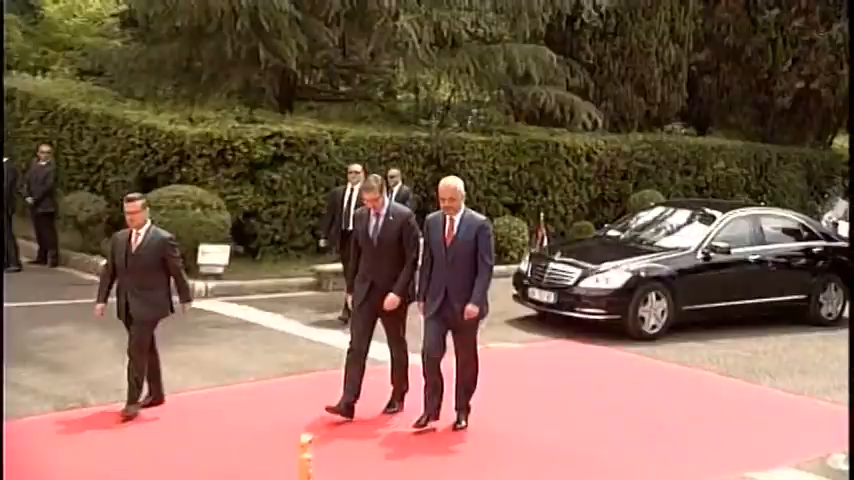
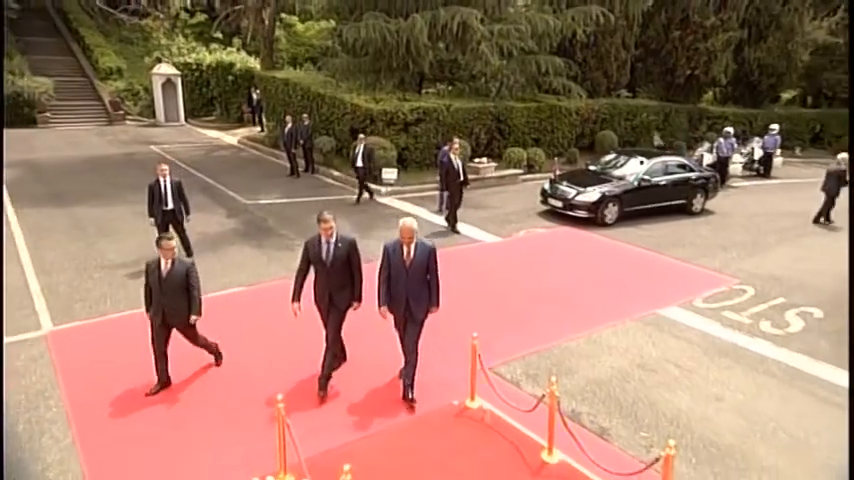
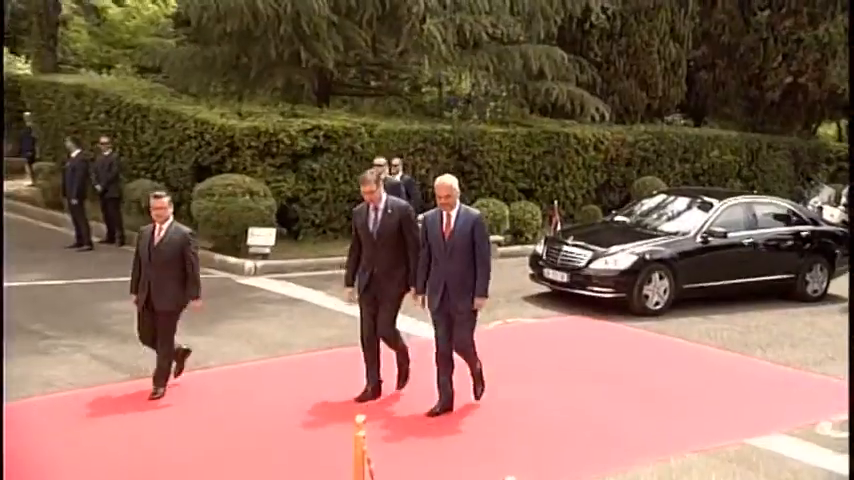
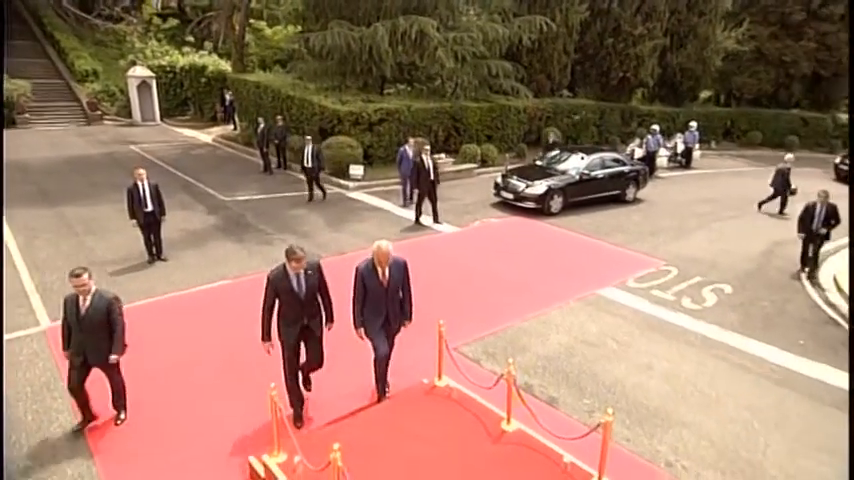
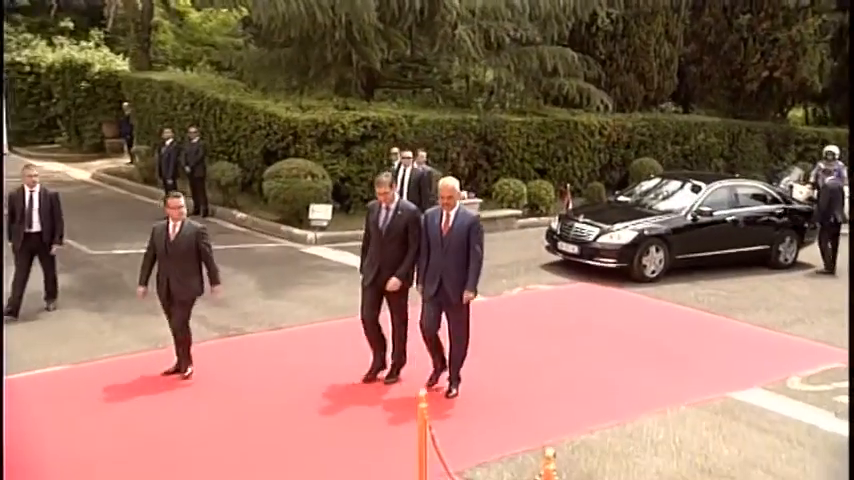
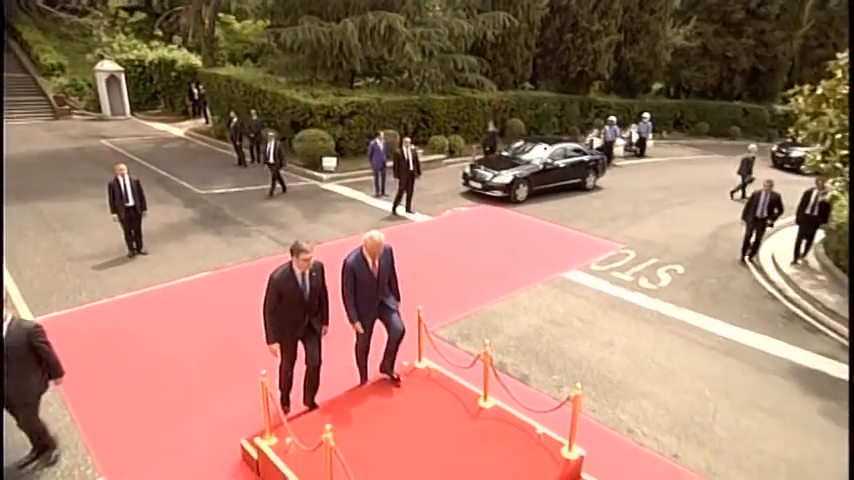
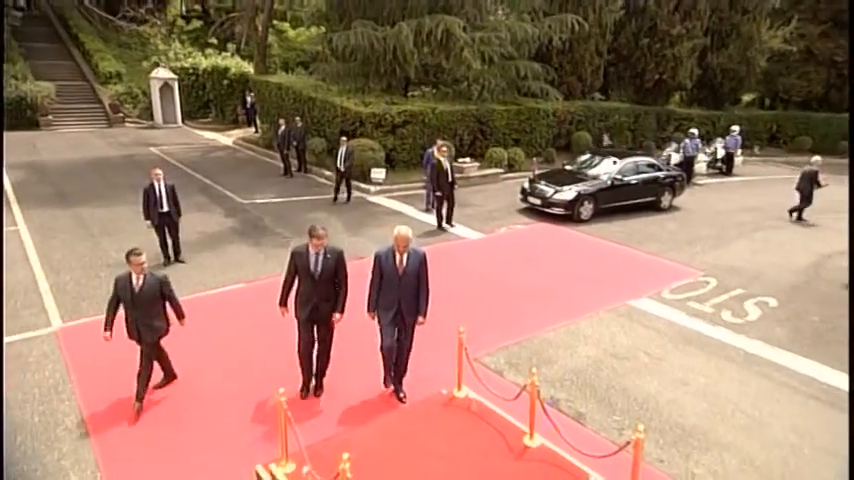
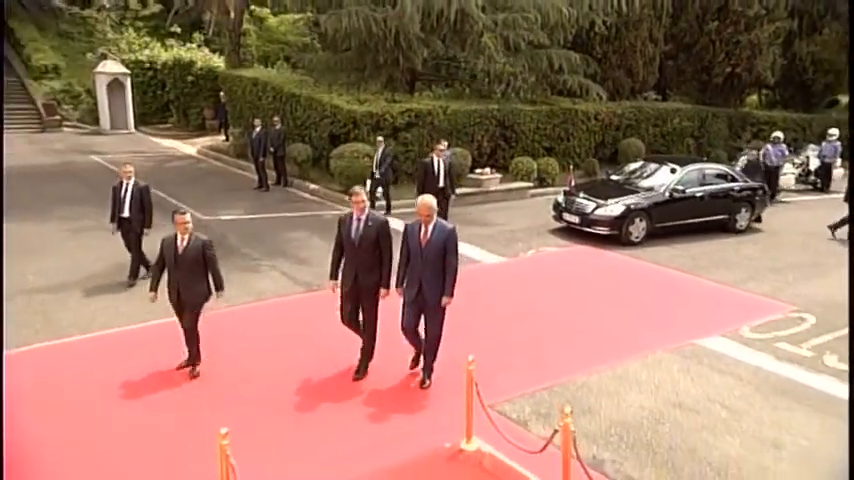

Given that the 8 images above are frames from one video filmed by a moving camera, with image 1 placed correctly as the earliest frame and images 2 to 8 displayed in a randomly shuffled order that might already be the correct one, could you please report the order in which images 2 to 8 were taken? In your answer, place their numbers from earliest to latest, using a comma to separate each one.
3, 5, 8, 2, 7, 4, 6
